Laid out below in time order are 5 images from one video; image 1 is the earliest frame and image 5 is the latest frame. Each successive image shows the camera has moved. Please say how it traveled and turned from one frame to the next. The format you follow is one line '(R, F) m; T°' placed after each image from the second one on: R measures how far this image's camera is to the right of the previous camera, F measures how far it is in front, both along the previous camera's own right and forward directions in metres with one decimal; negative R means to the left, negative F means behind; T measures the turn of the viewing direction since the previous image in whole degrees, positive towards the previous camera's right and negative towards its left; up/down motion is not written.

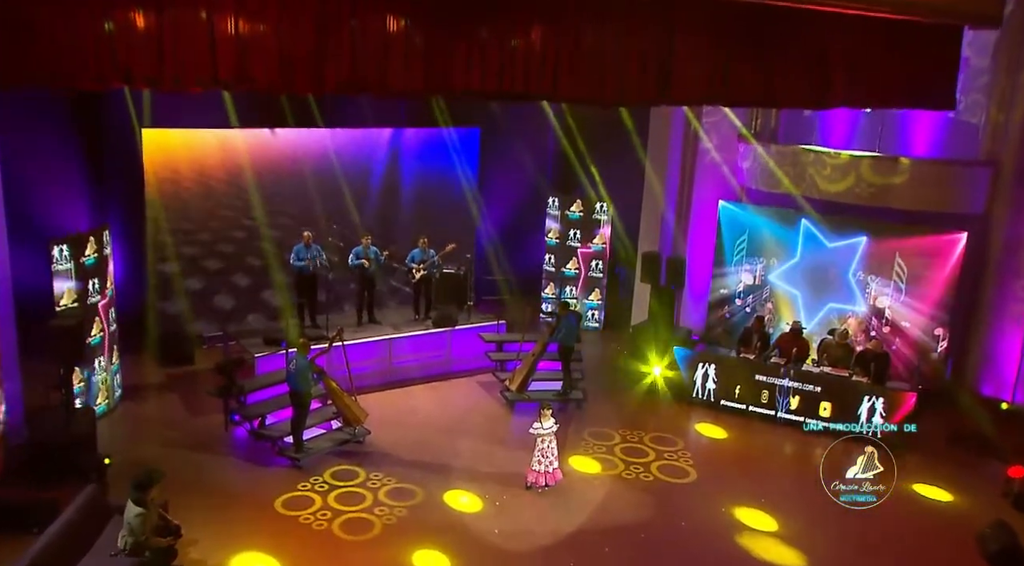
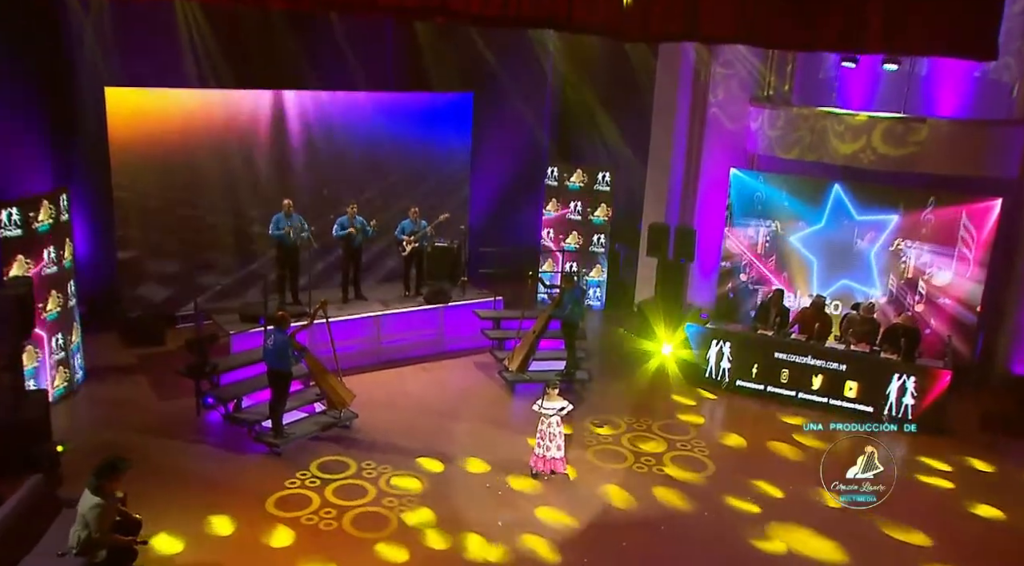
(-0.1, +0.9) m; +1°
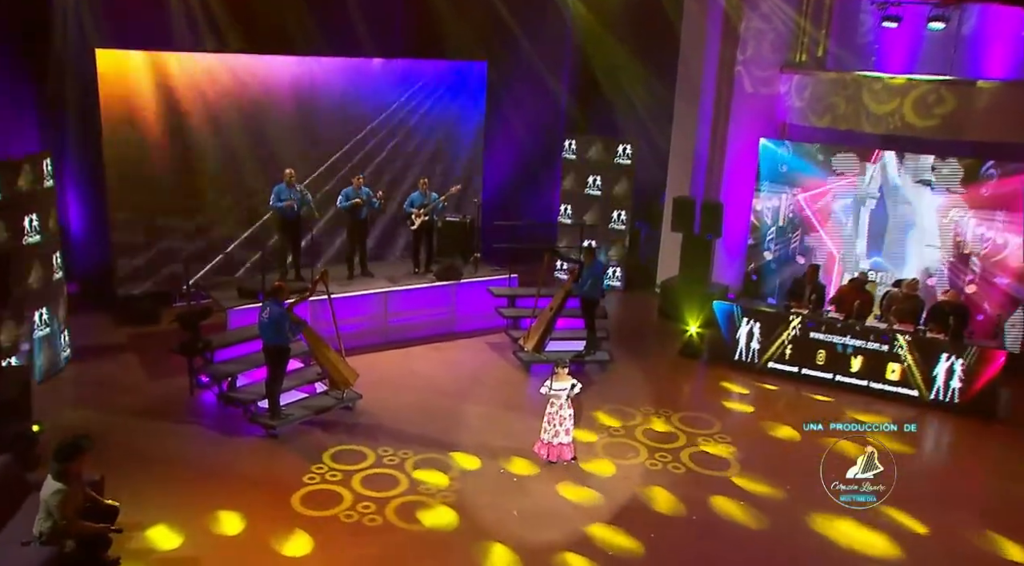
(0.0, +0.6) m; -1°
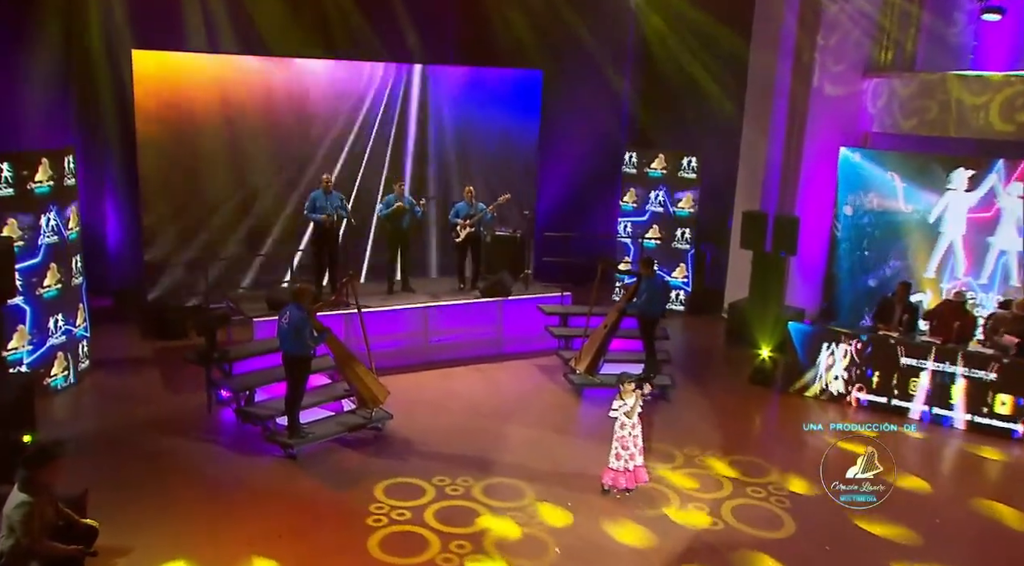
(+0.1, +0.8) m; -4°
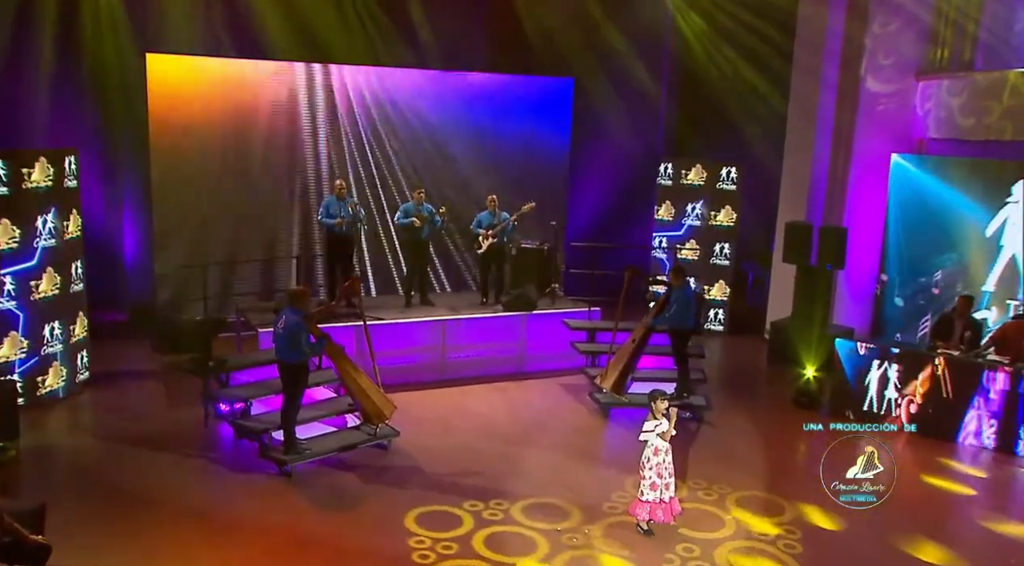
(+0.2, +0.6) m; -3°
